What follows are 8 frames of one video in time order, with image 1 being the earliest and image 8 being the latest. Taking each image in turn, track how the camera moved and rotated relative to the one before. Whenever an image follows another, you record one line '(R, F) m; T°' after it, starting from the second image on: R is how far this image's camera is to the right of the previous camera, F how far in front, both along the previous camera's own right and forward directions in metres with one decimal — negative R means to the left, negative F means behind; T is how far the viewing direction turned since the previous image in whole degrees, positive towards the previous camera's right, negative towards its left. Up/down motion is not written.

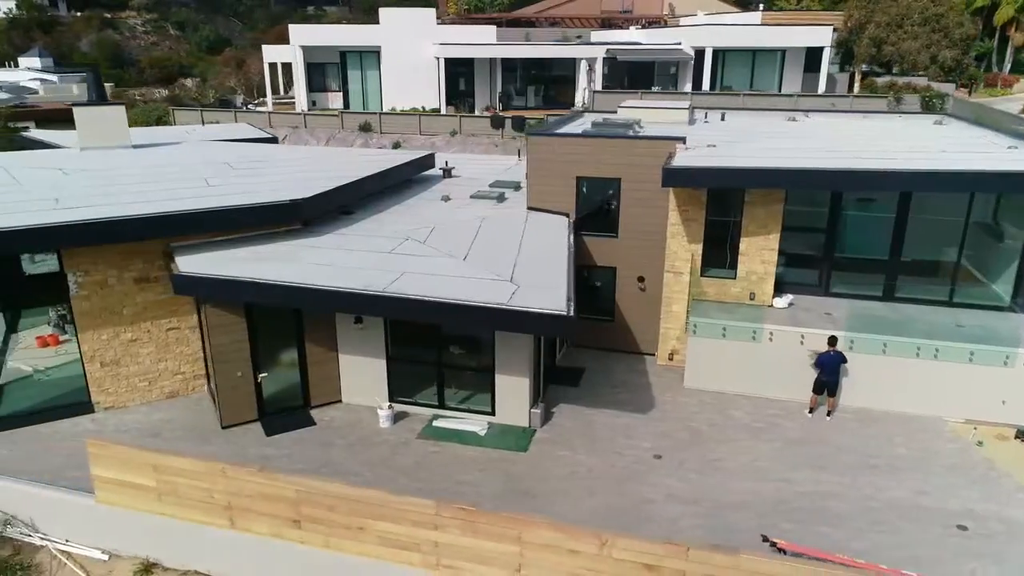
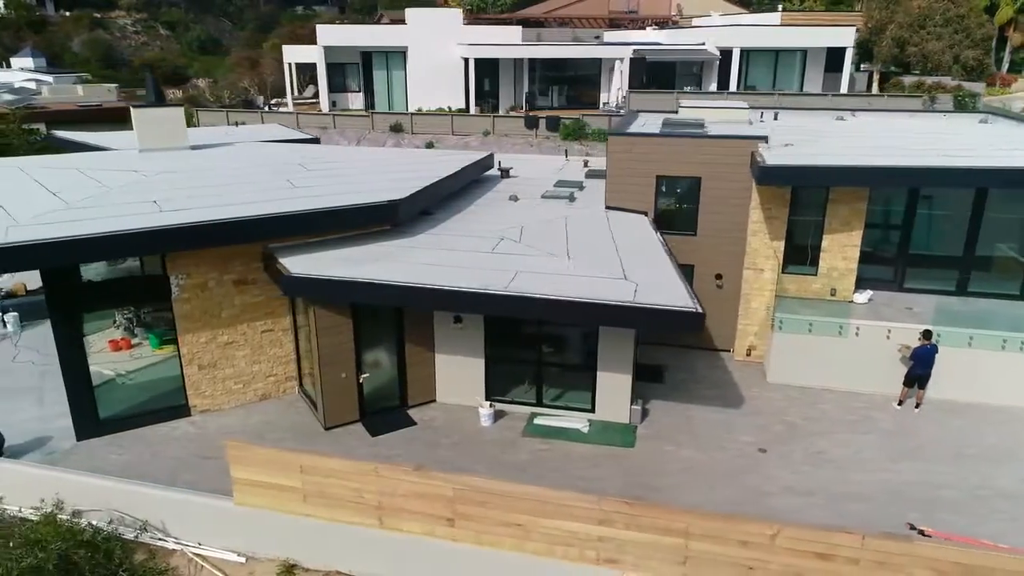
(-2.2, -0.1) m; +2°
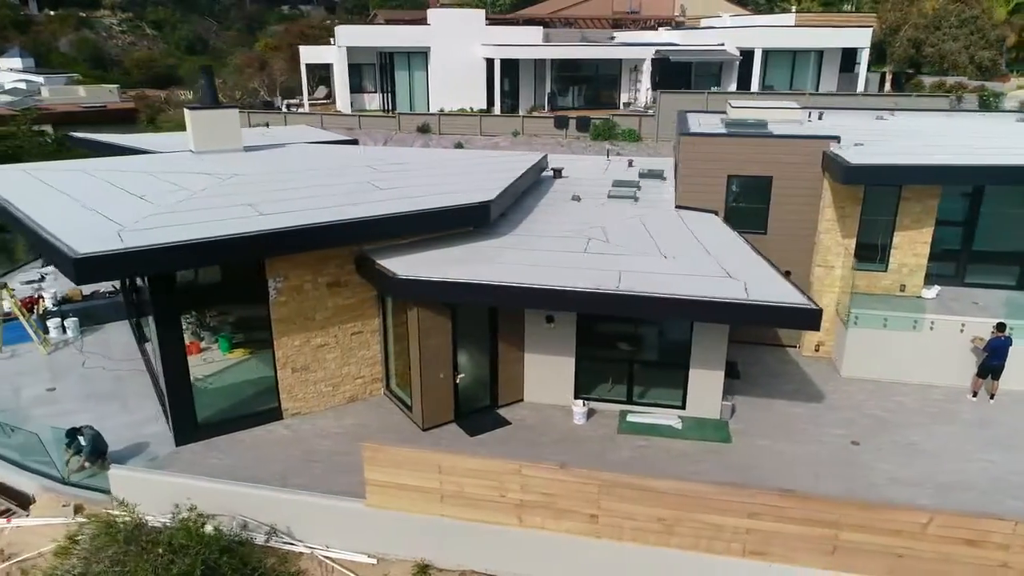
(-2.2, -0.1) m; +2°
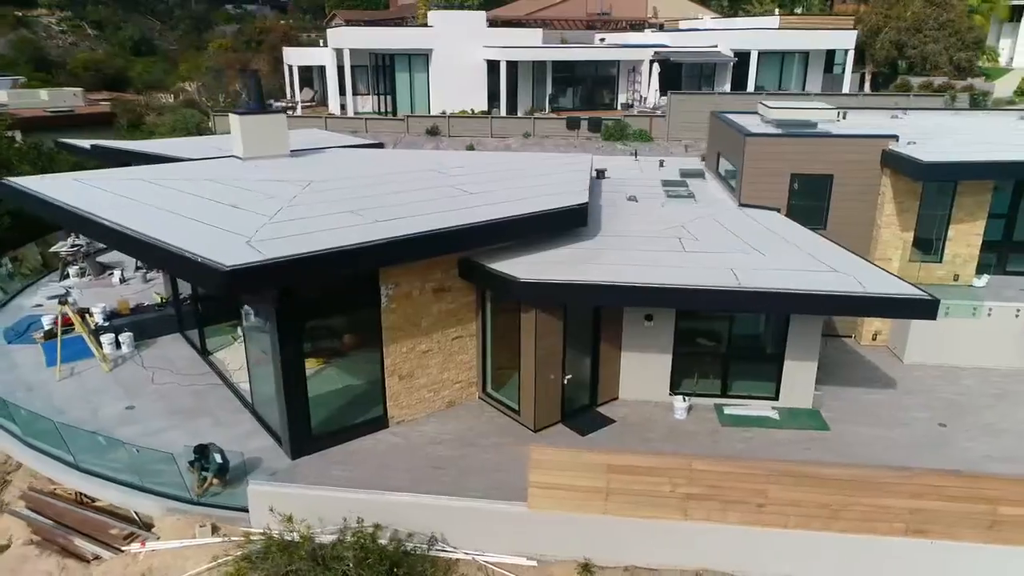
(-3.1, 0.0) m; +5°
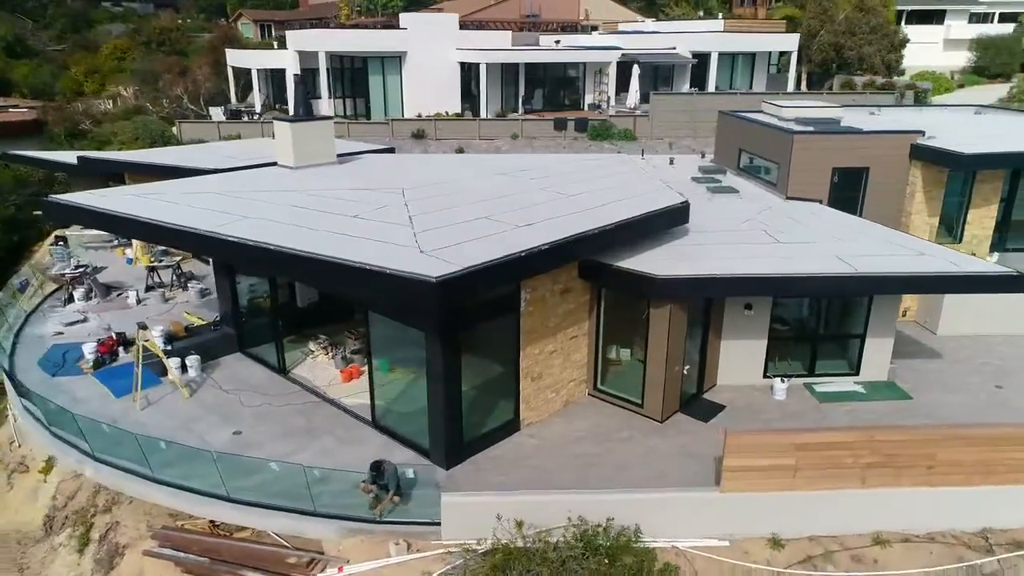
(-4.4, +0.1) m; +9°
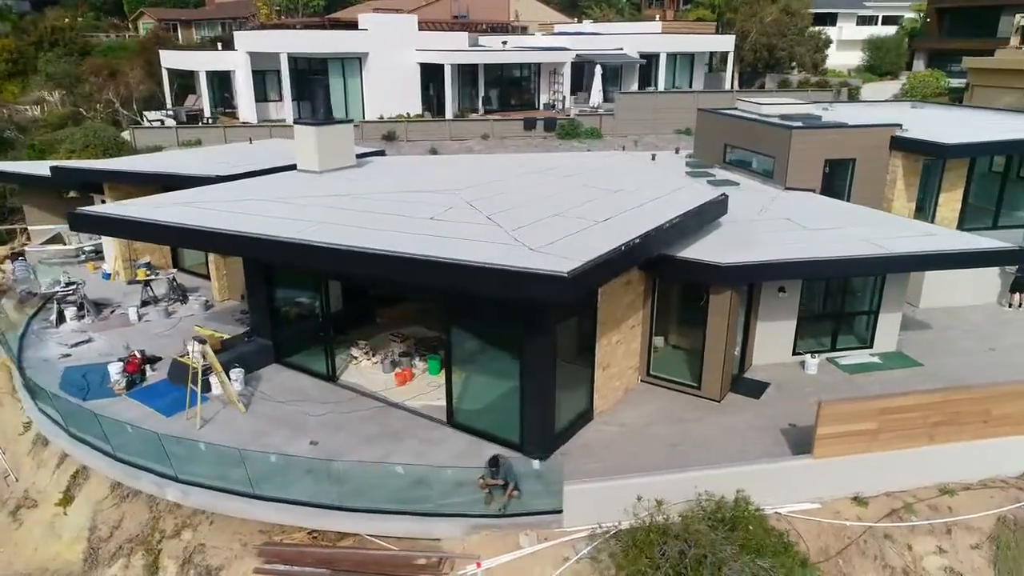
(-3.2, -0.1) m; +8°
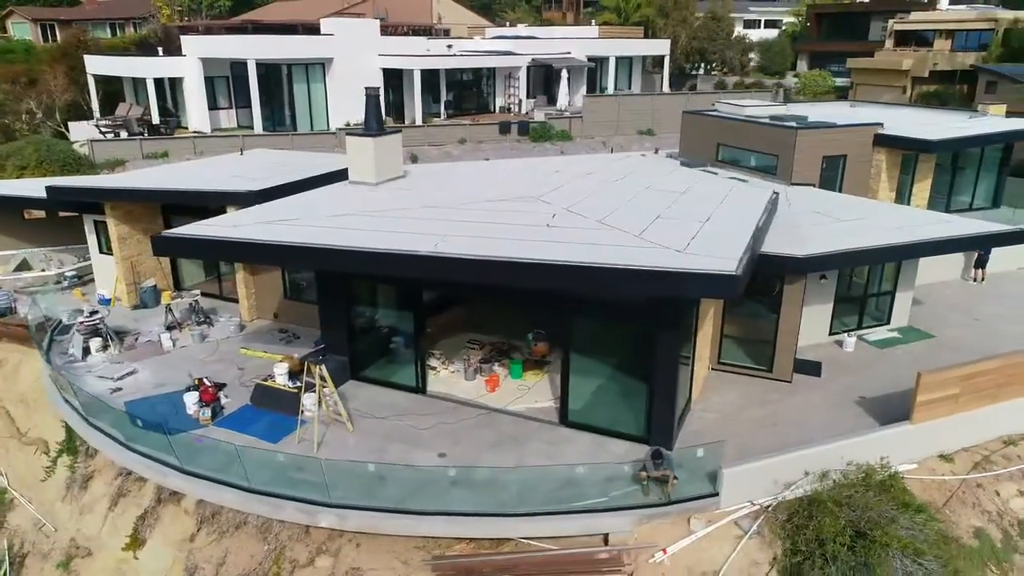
(-4.4, -0.1) m; +10°
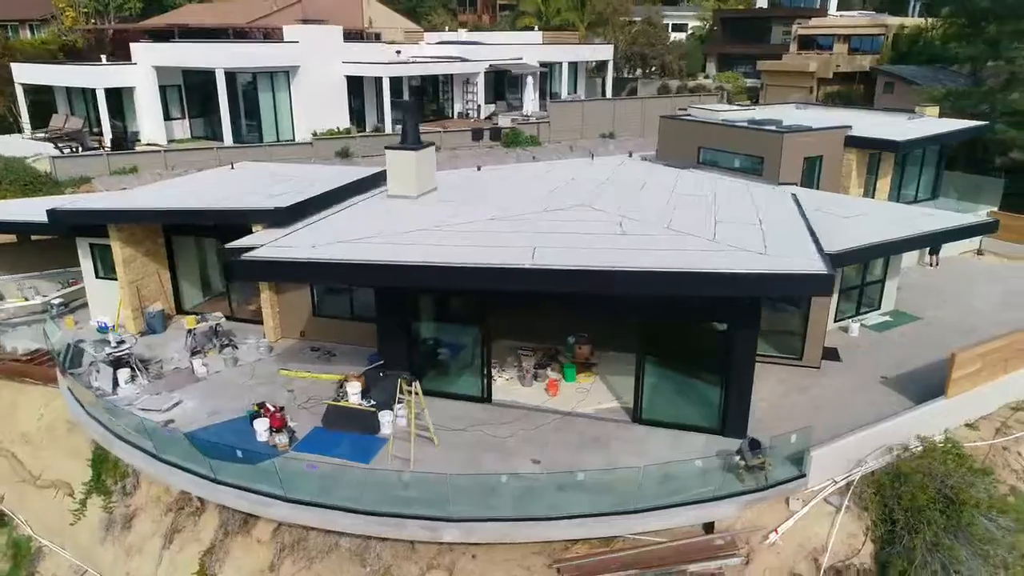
(-3.5, -0.1) m; +8°
